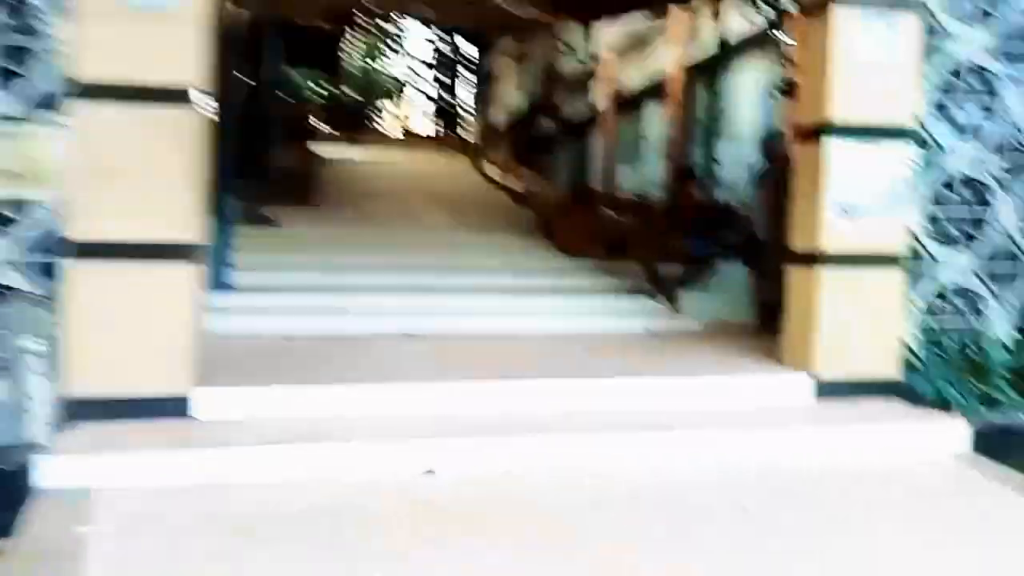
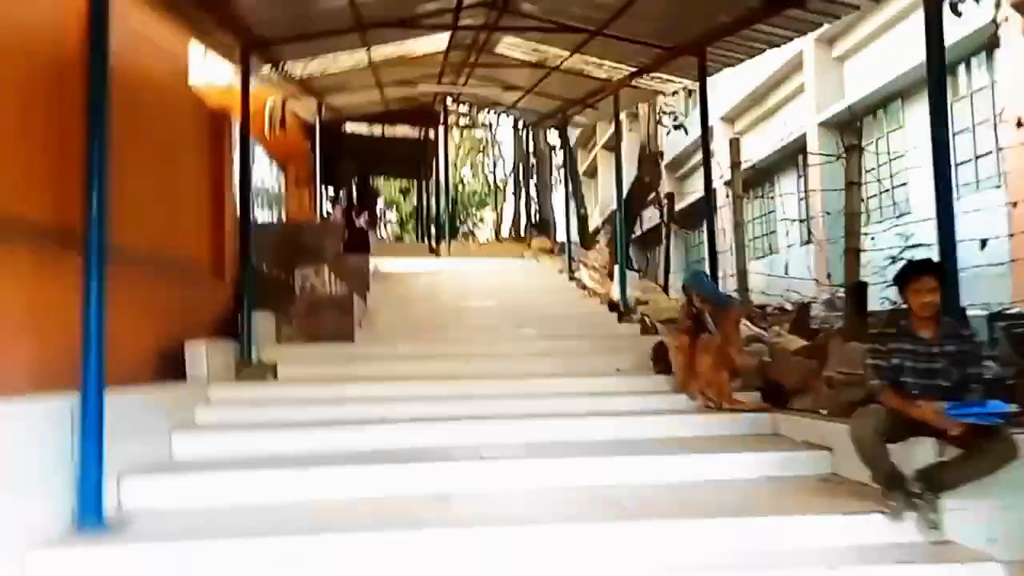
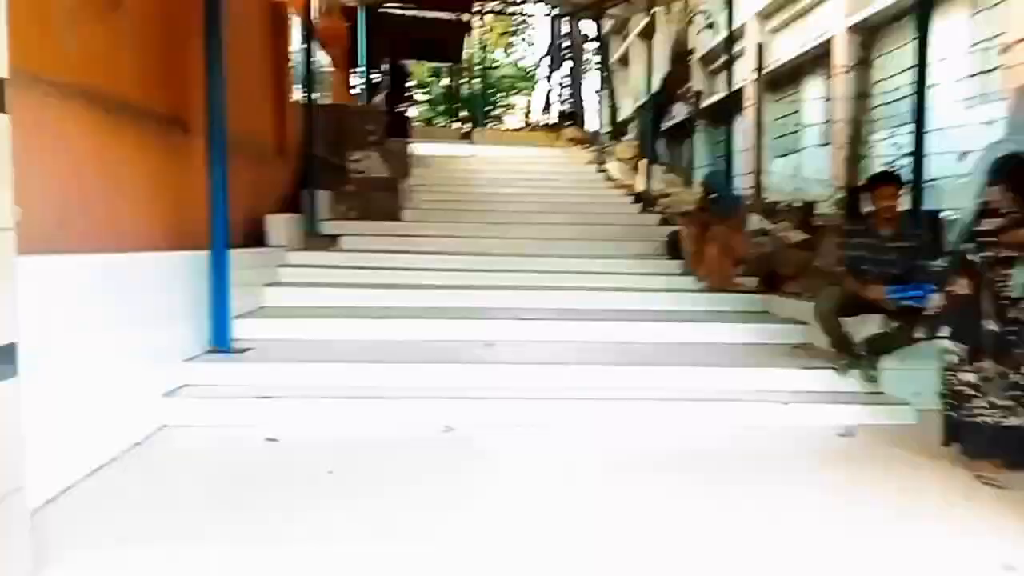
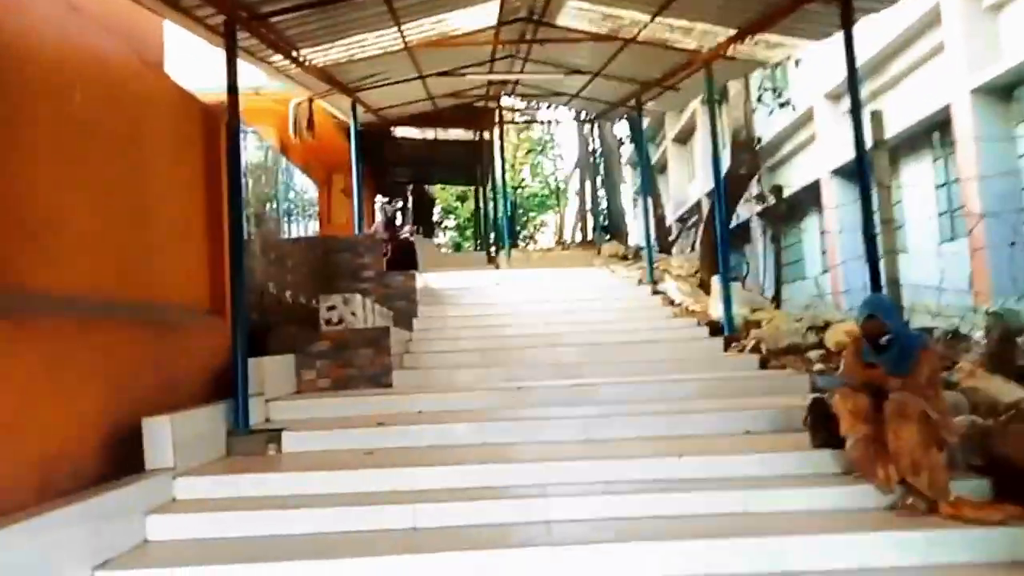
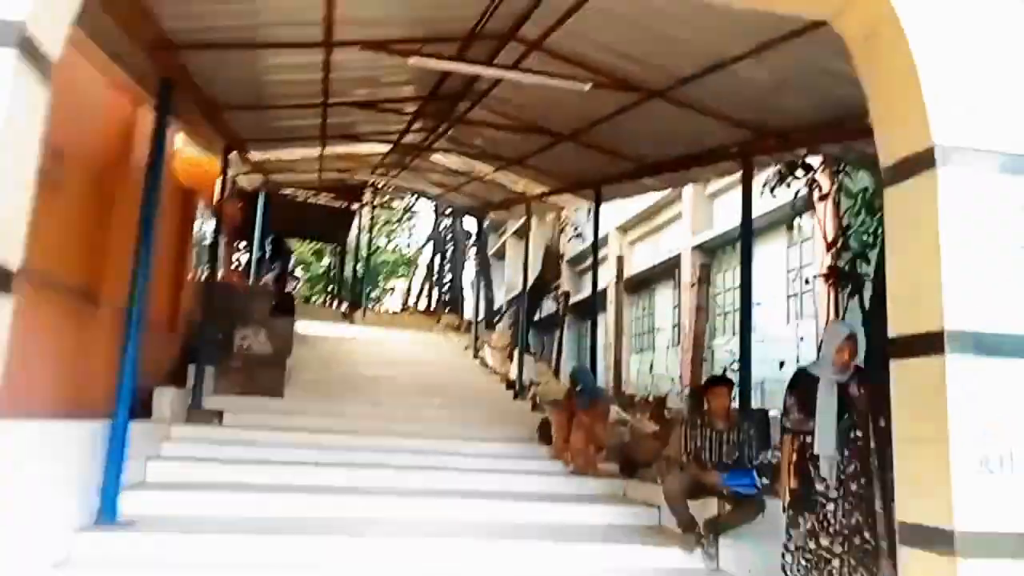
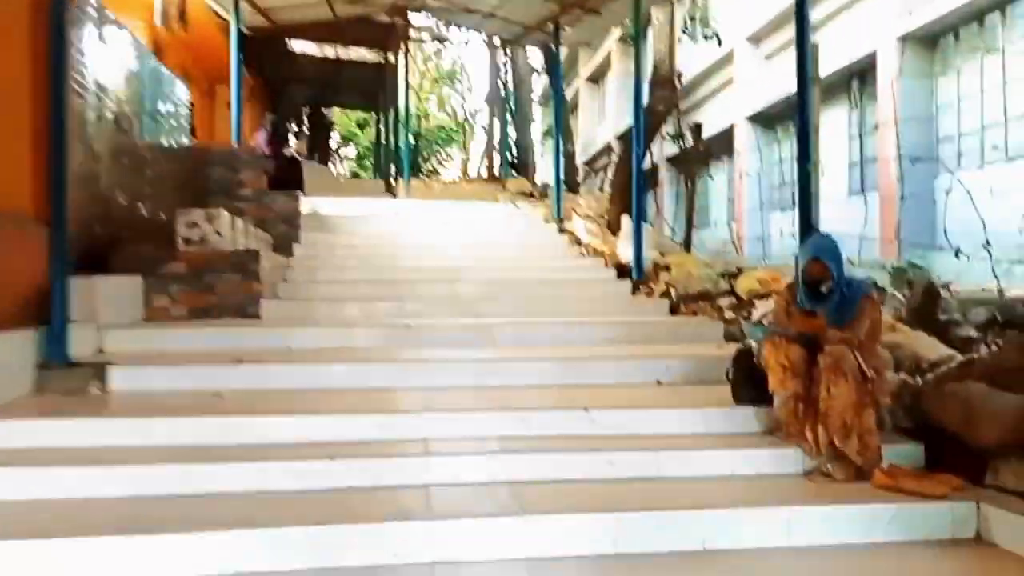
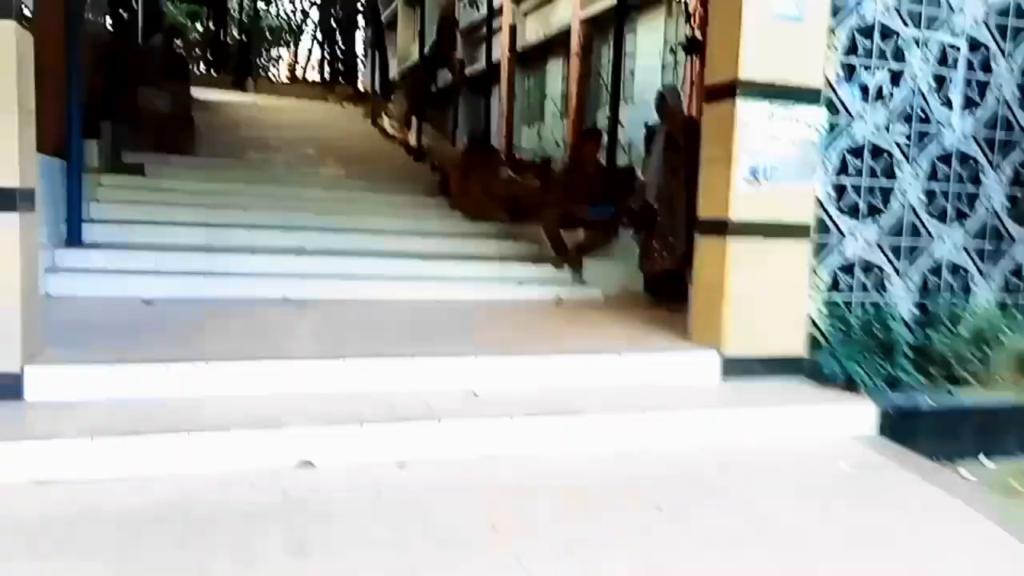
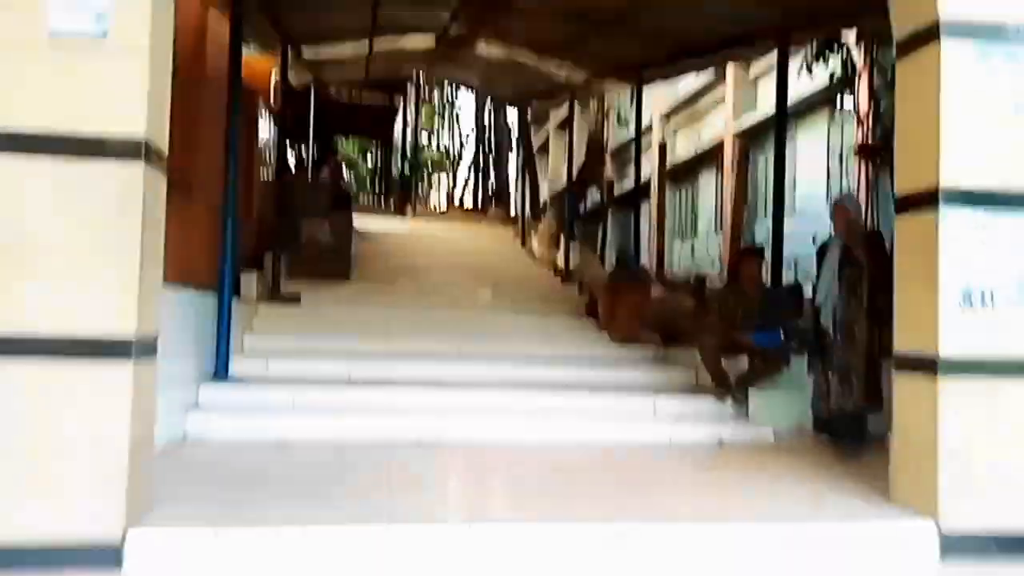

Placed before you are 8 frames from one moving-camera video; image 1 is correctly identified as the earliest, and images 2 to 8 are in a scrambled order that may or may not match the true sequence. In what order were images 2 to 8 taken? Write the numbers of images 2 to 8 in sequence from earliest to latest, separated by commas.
7, 8, 5, 3, 2, 4, 6
